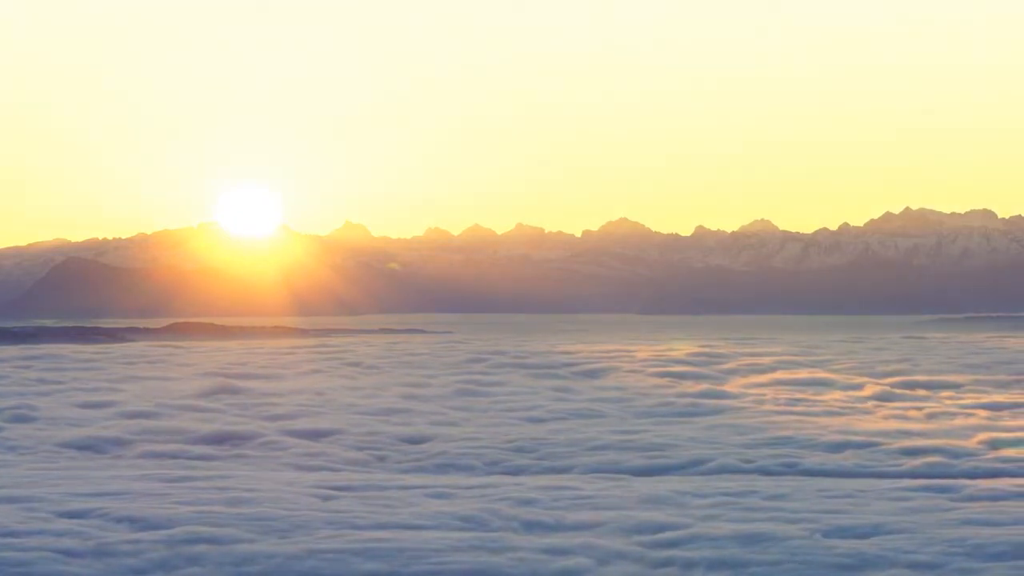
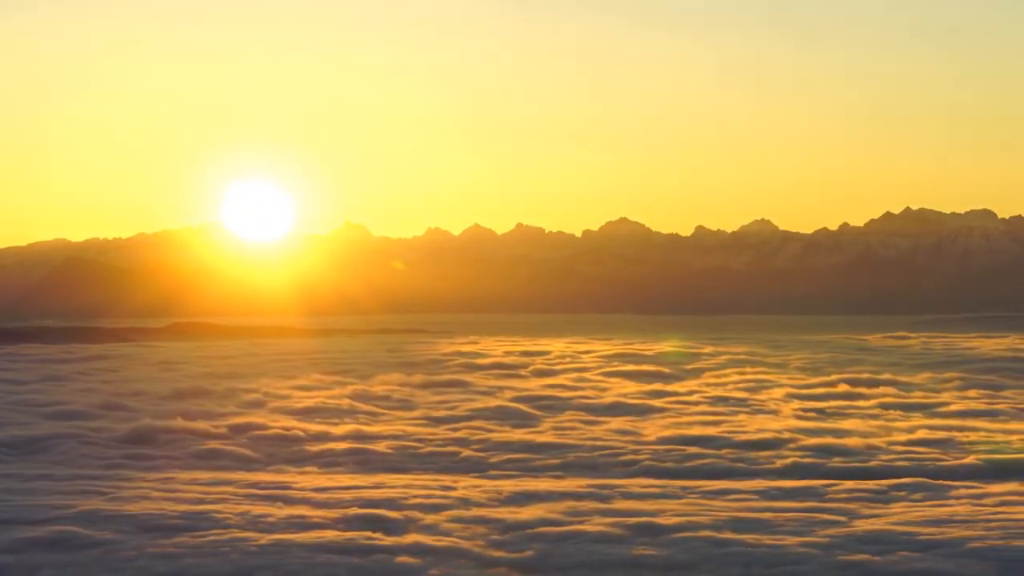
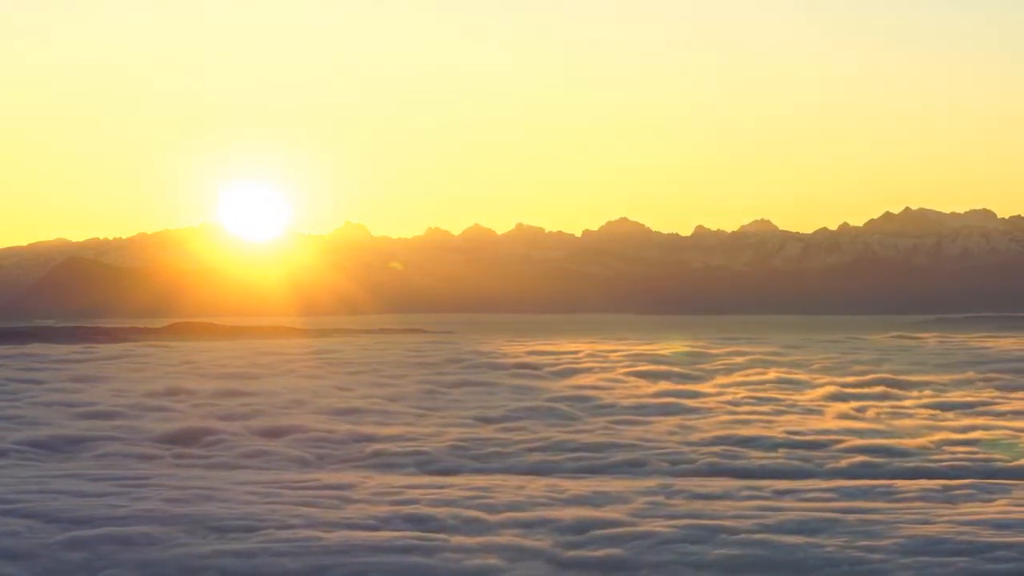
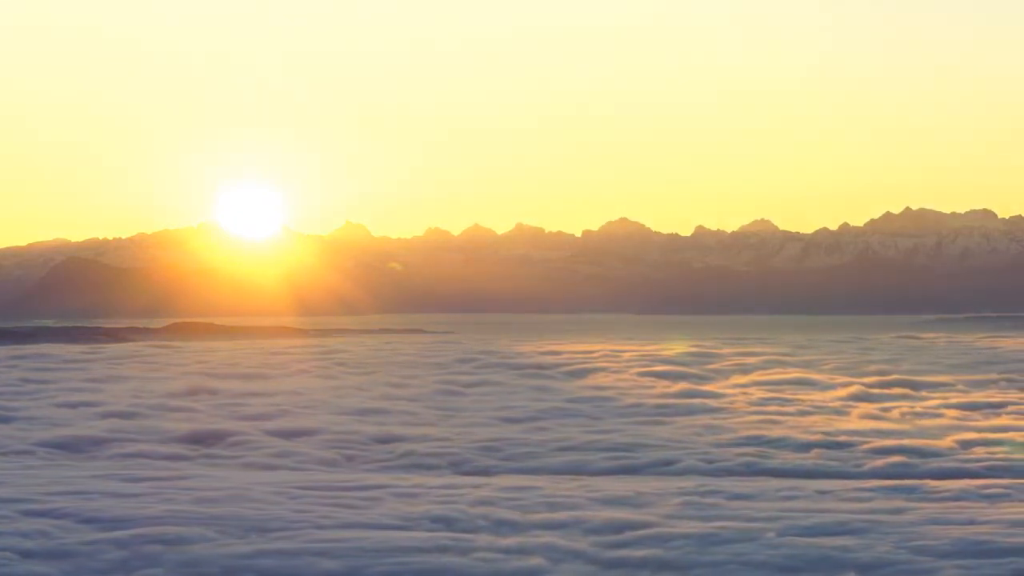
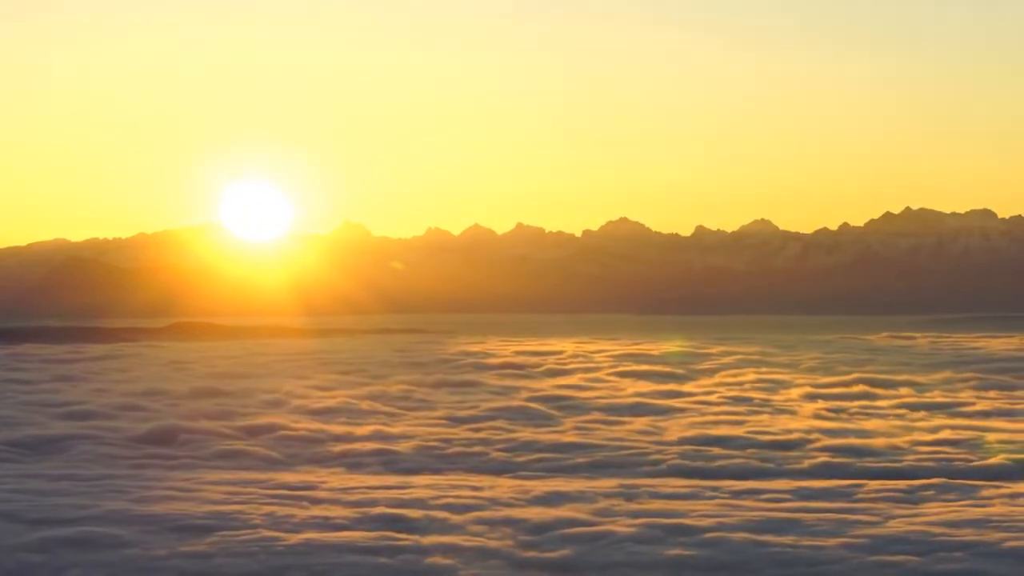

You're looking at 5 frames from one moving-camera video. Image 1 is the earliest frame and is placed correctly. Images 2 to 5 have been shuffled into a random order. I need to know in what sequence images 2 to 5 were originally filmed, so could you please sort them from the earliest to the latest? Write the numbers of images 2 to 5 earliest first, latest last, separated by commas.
4, 3, 5, 2
